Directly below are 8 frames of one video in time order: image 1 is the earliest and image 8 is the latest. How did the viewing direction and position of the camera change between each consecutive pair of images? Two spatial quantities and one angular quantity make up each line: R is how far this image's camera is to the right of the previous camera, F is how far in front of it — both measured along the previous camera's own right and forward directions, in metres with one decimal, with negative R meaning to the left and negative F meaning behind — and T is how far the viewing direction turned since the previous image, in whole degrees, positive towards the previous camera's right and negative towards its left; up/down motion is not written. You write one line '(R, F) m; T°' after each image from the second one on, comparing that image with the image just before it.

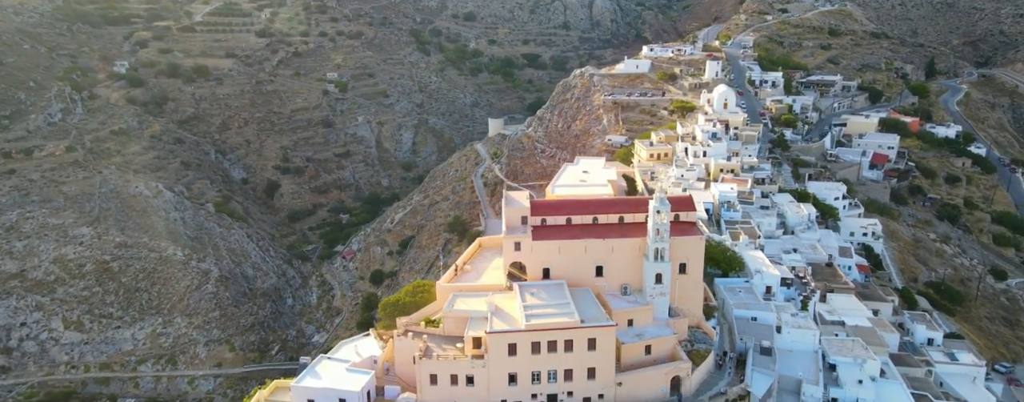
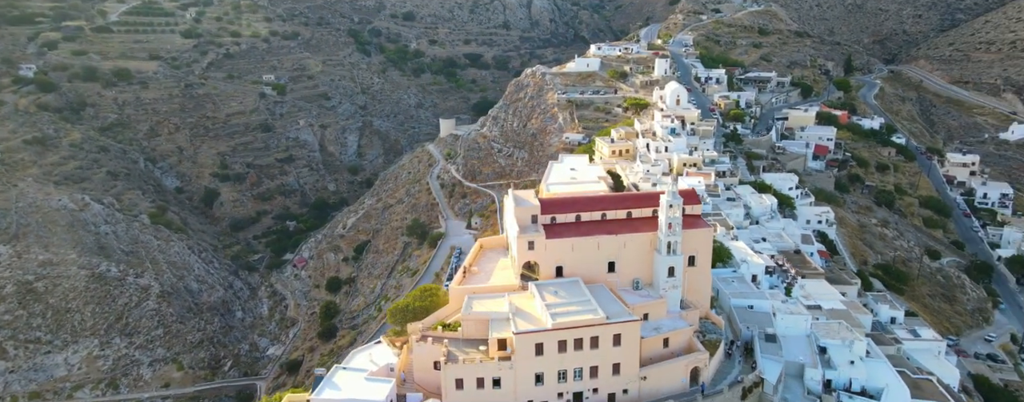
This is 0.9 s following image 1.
(-3.2, 0.0) m; +6°
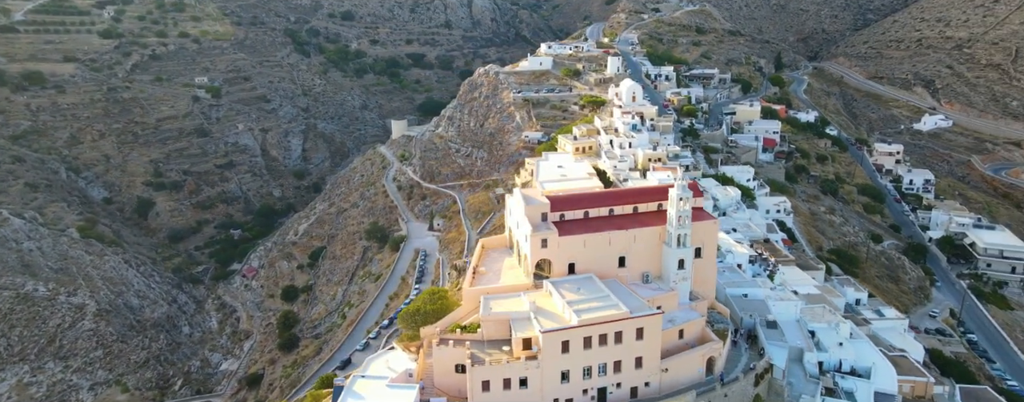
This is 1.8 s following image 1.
(-3.2, +0.1) m; +6°
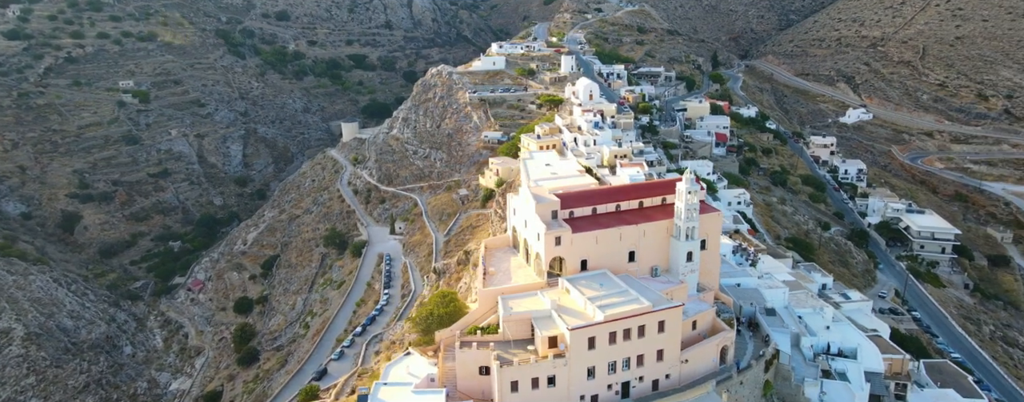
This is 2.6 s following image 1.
(-3.2, +0.2) m; +6°
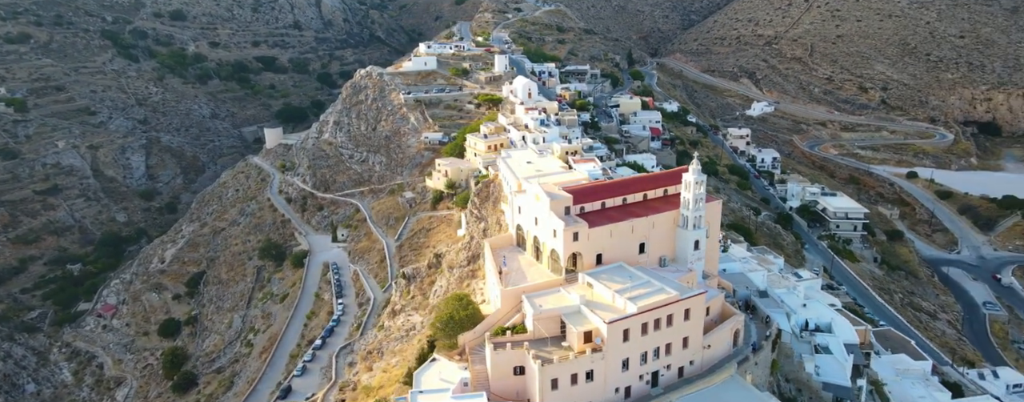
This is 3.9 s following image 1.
(-4.6, +0.5) m; +9°
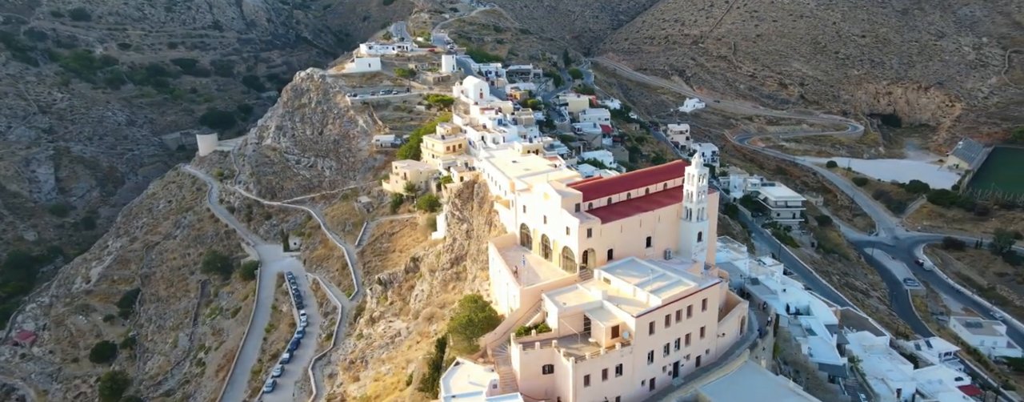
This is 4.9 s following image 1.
(-3.7, +0.4) m; +7°
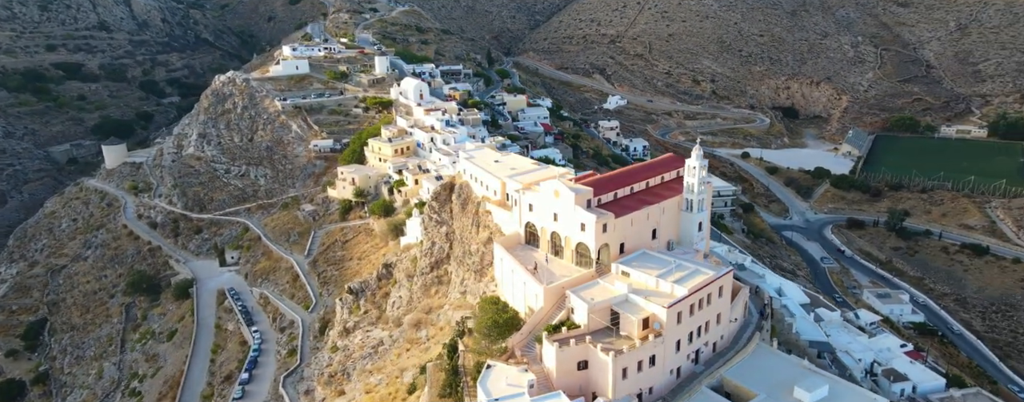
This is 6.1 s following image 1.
(-4.4, +0.6) m; +9°
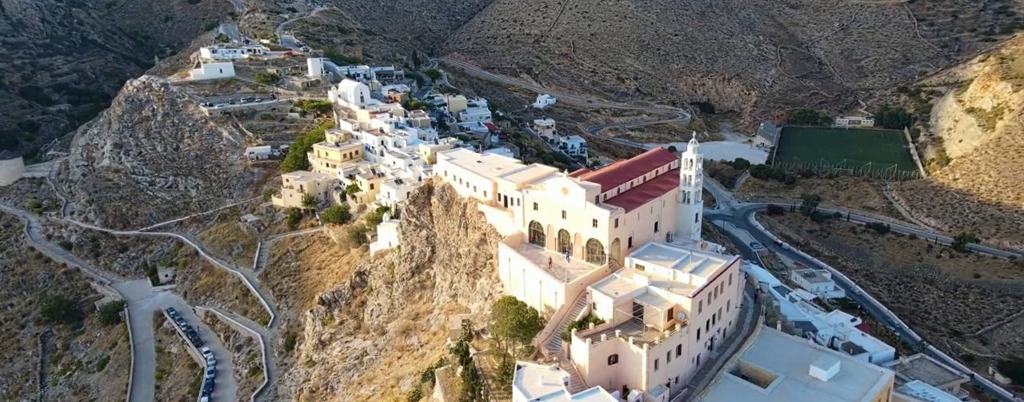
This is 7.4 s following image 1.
(-4.0, +0.8) m; +8°
